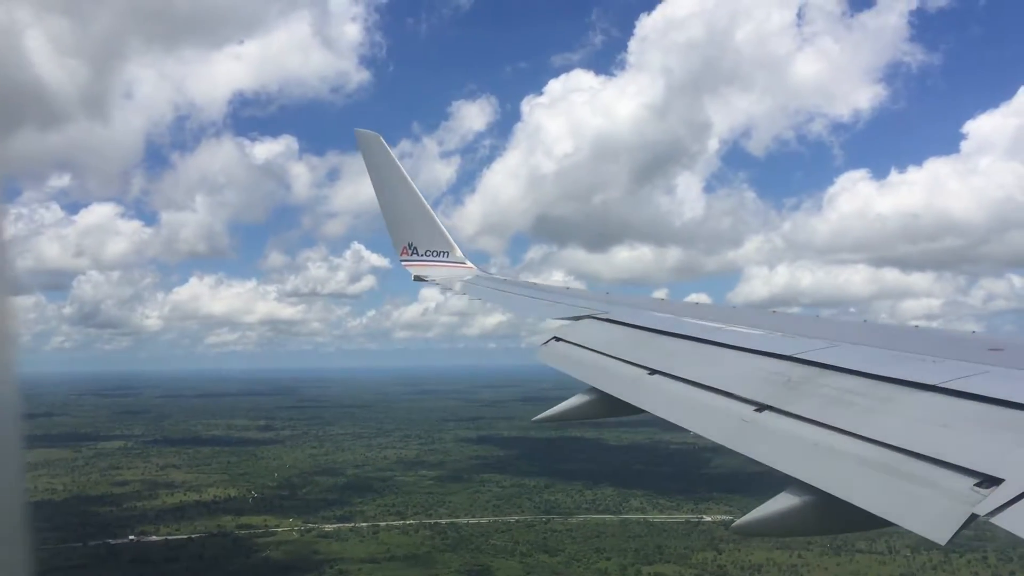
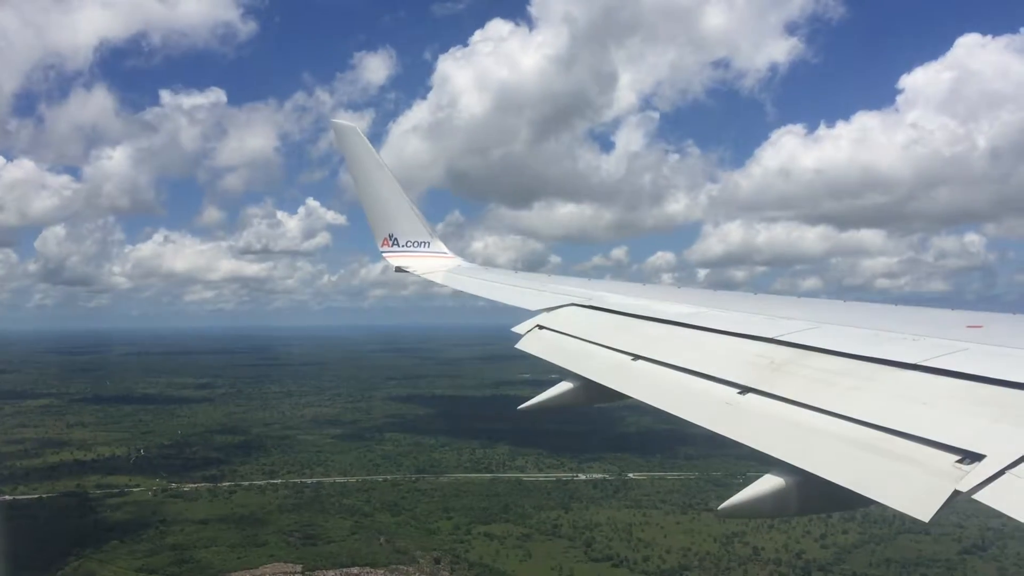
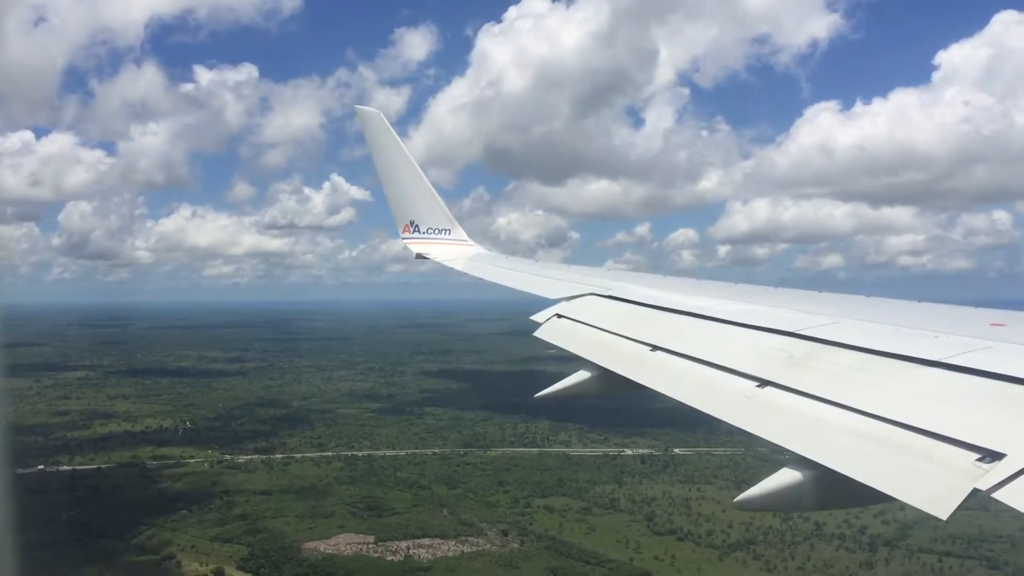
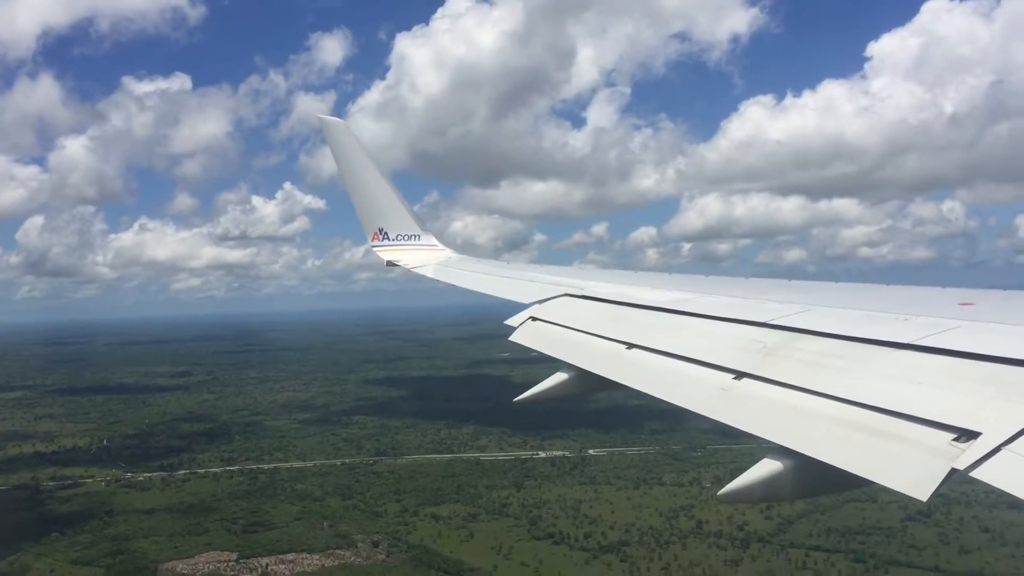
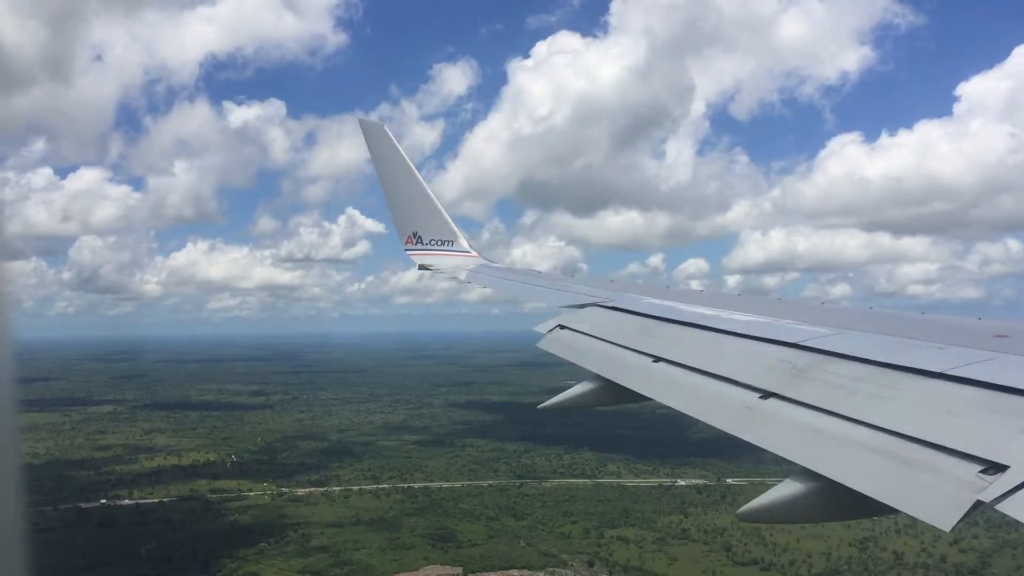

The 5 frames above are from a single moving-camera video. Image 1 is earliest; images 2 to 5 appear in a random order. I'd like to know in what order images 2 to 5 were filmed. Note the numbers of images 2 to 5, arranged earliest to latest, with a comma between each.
5, 3, 2, 4
